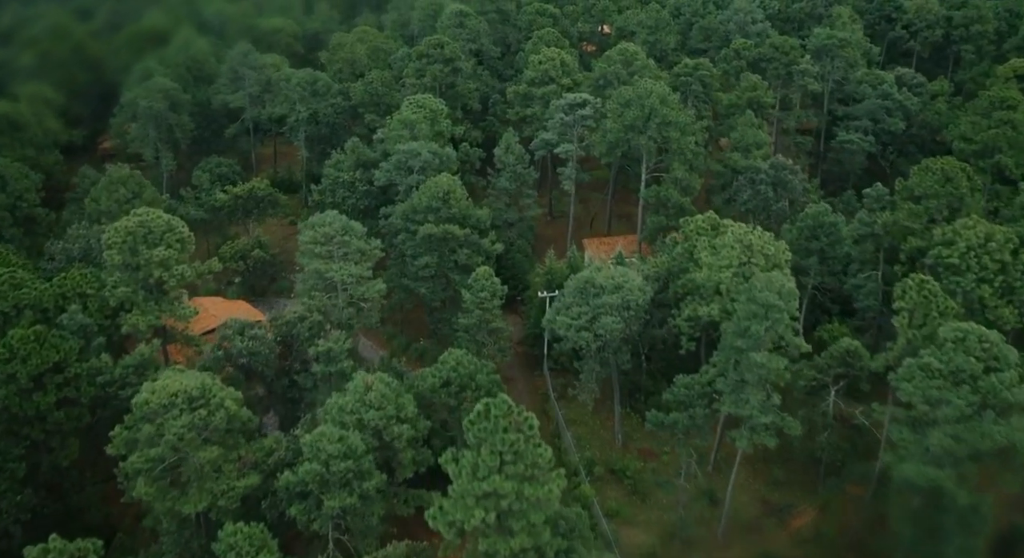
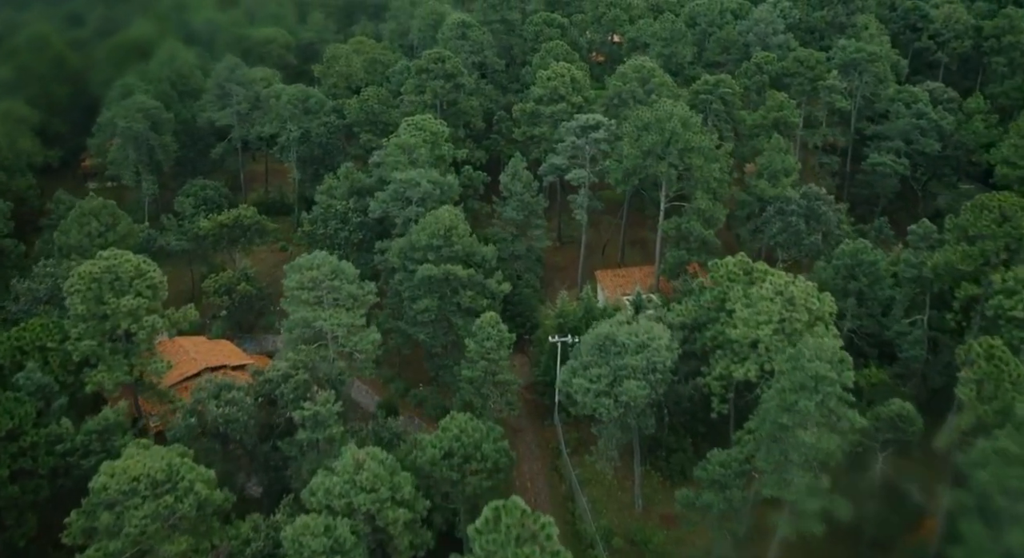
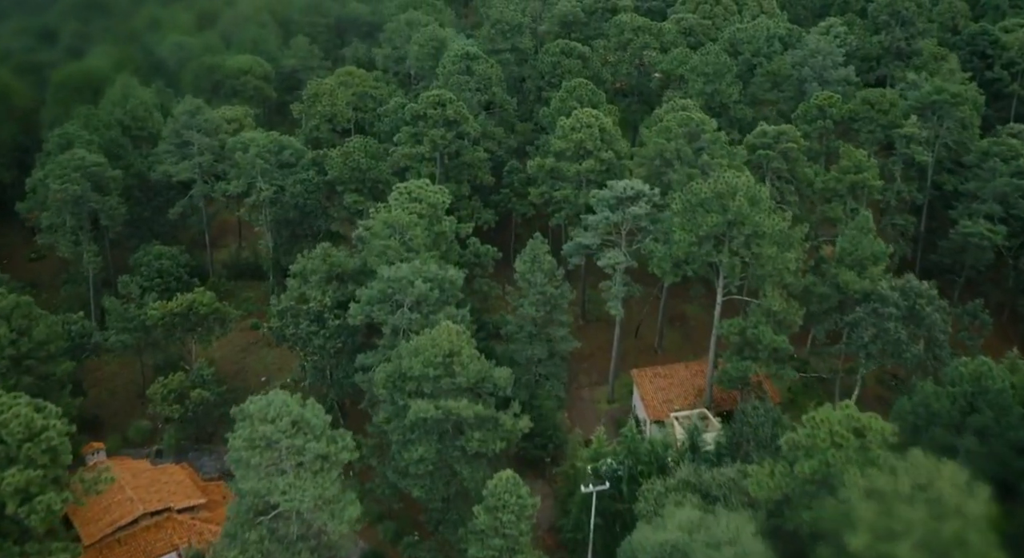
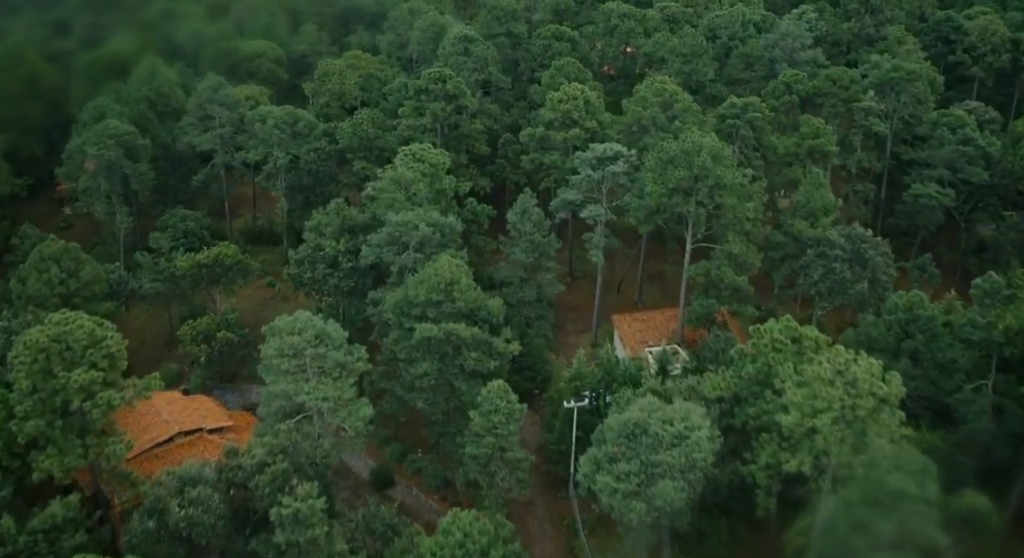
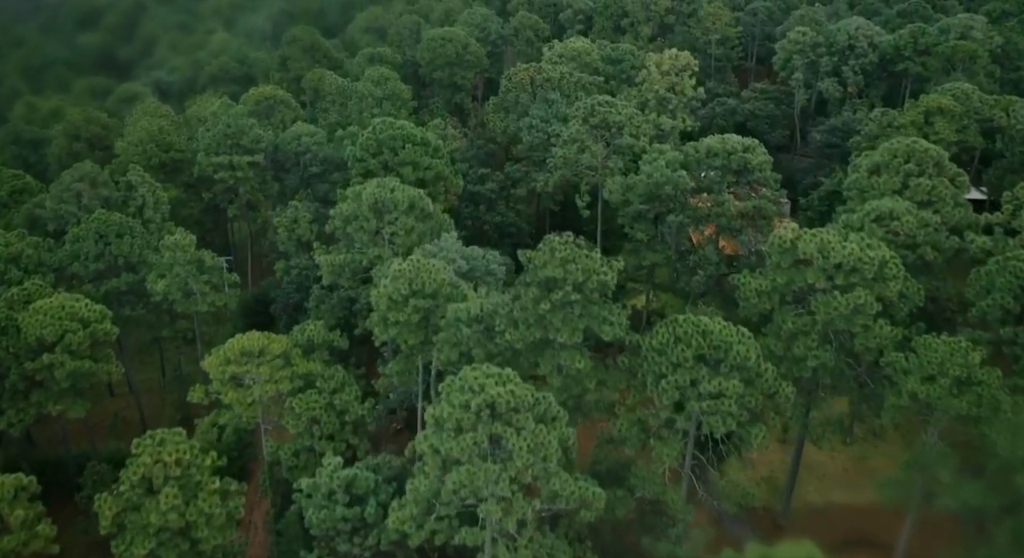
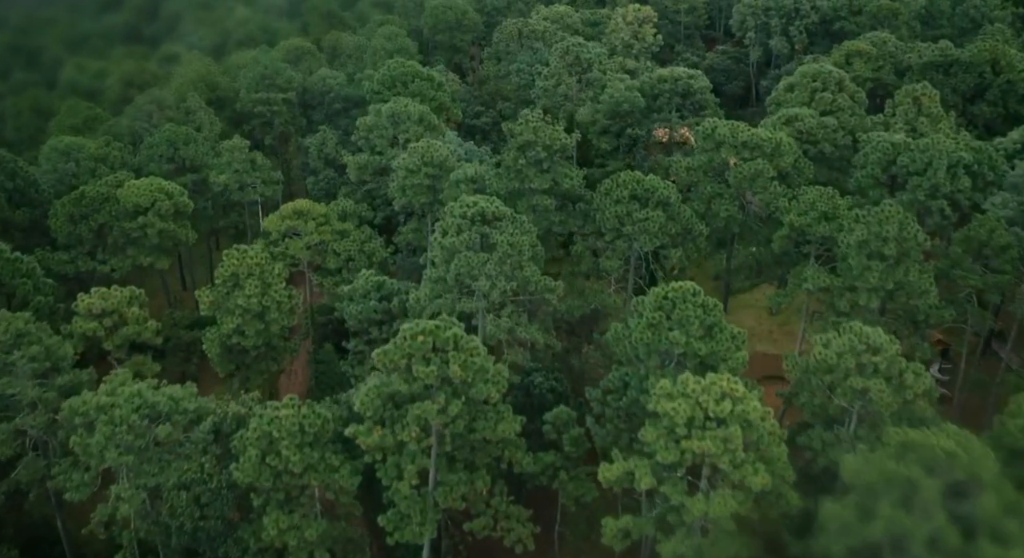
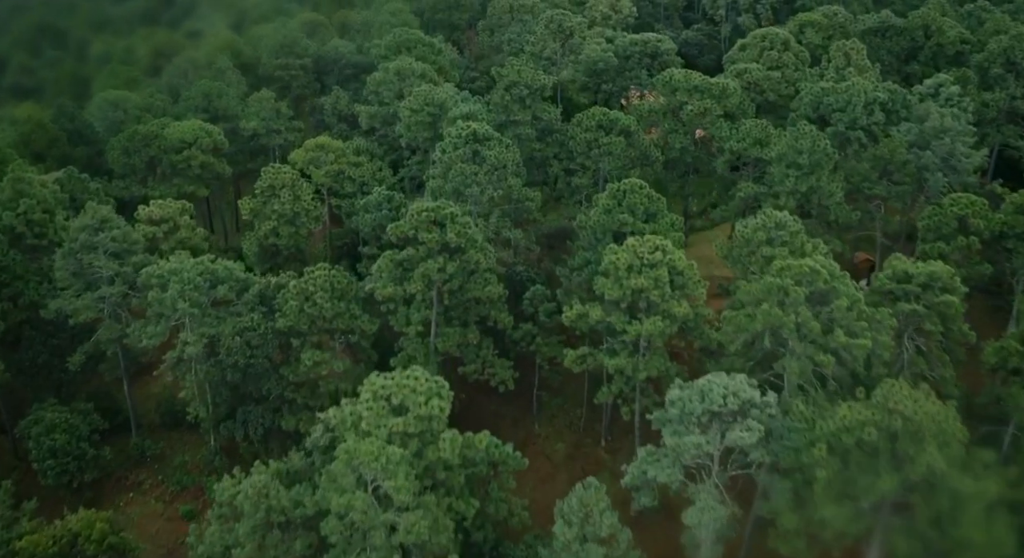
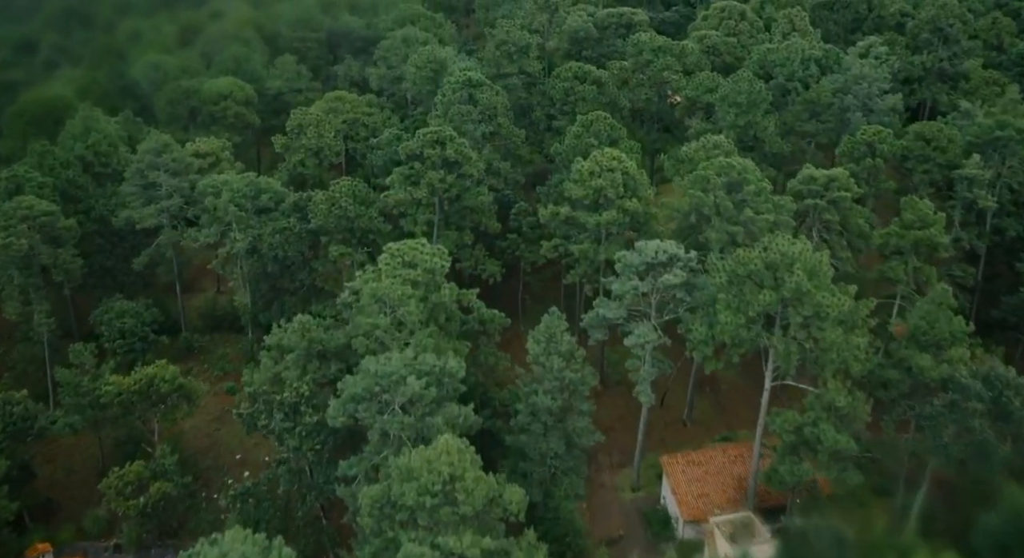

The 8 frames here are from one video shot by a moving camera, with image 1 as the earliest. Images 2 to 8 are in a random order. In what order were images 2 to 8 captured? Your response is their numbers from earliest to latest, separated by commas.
2, 4, 3, 8, 7, 6, 5
